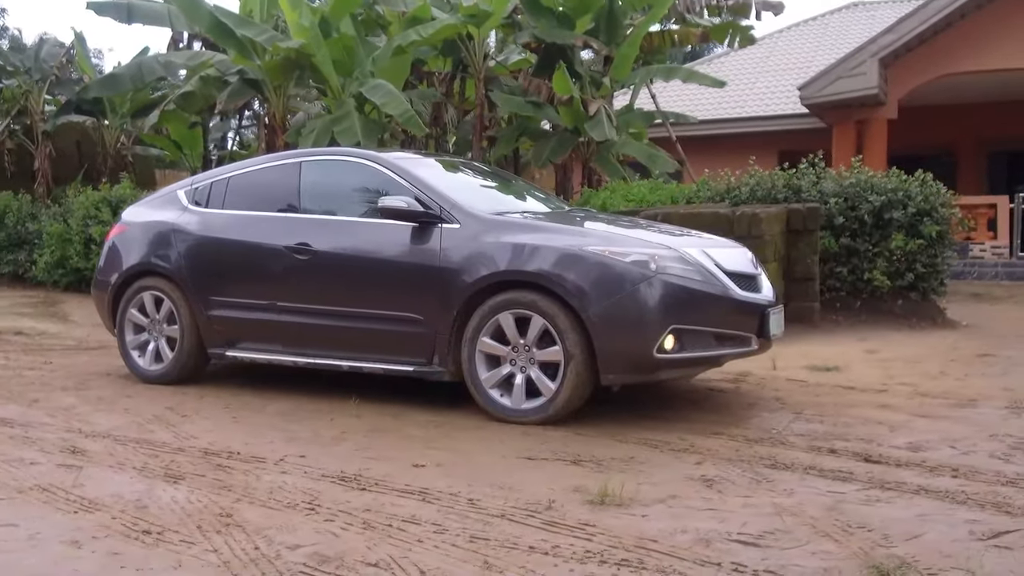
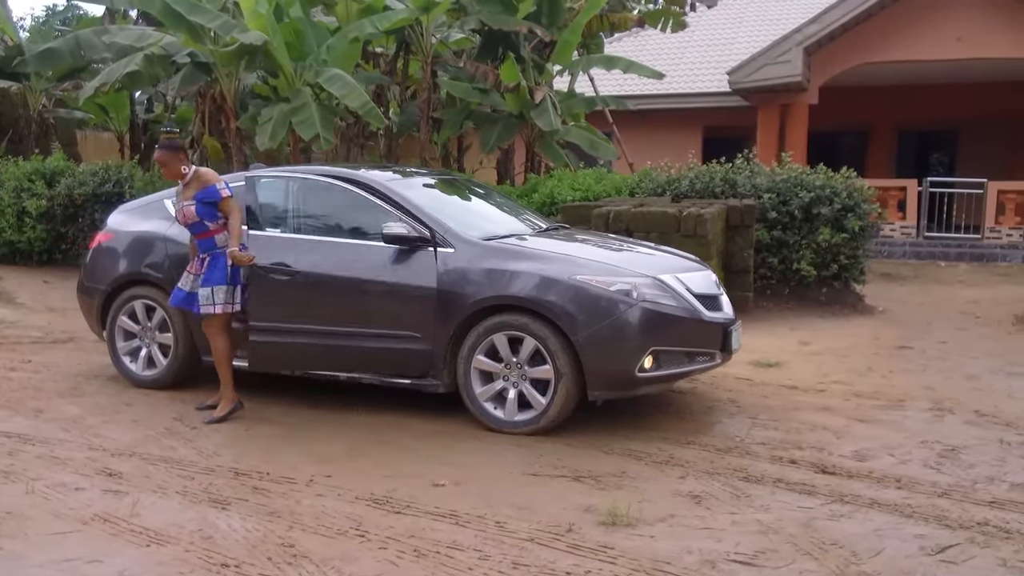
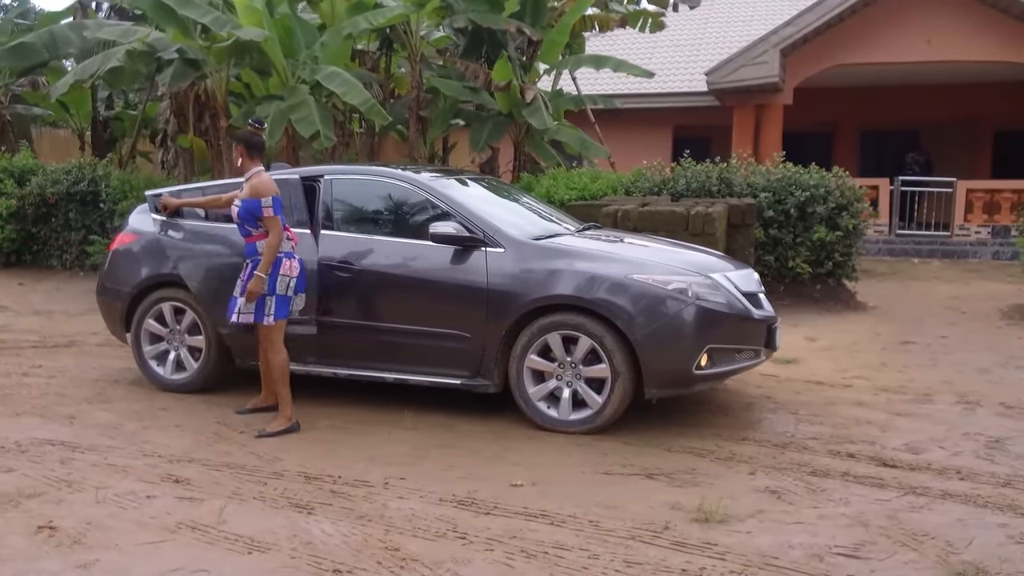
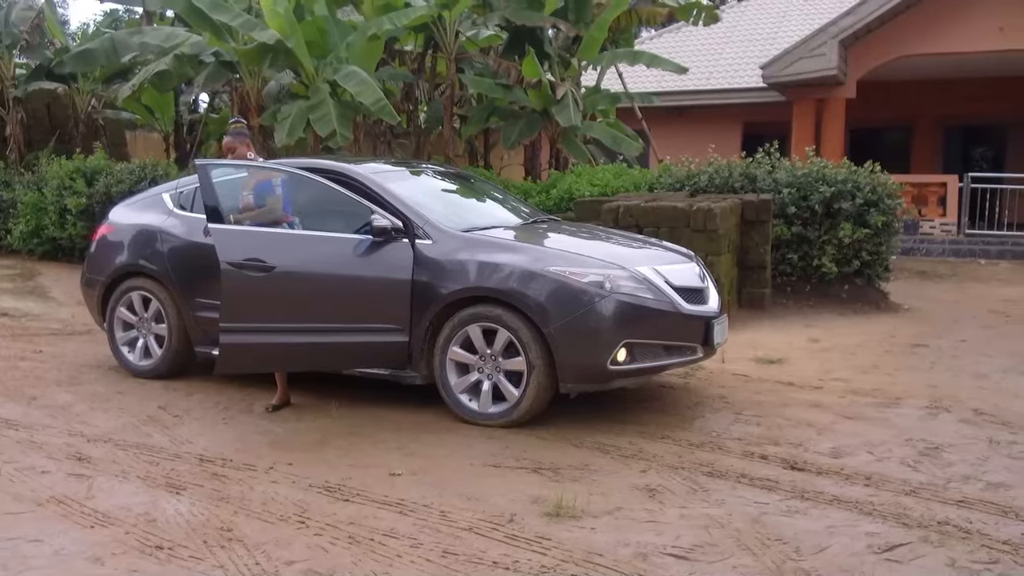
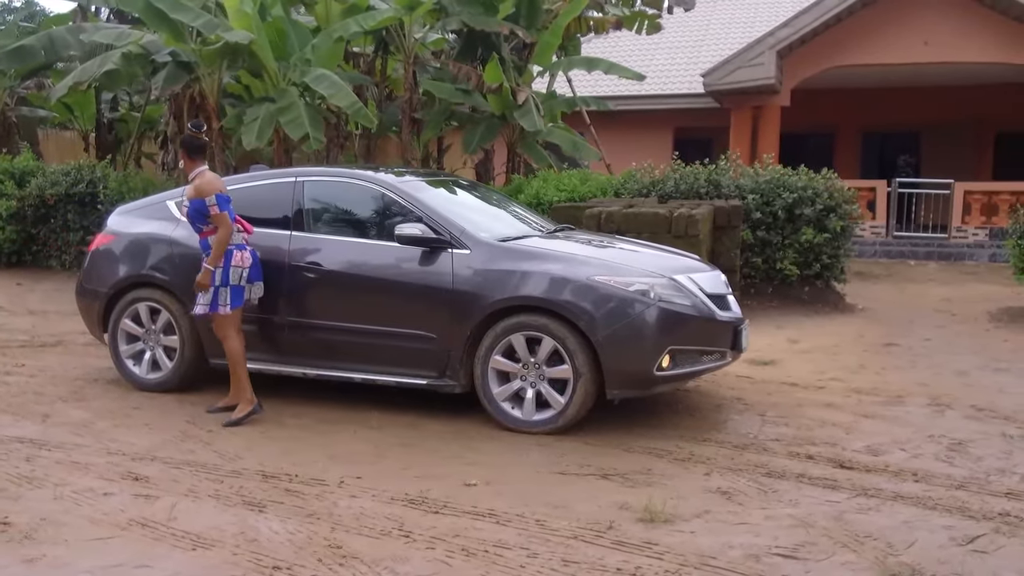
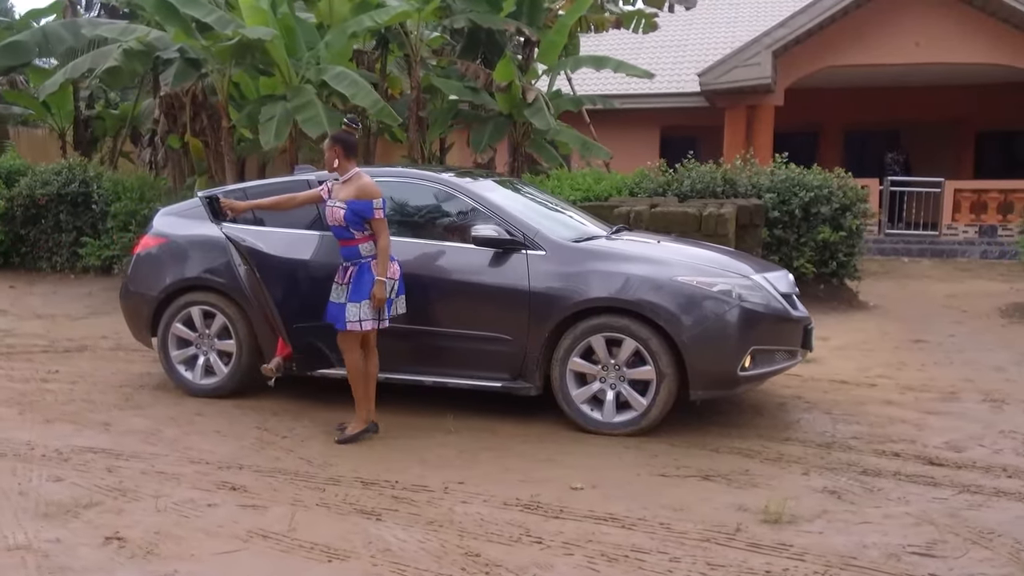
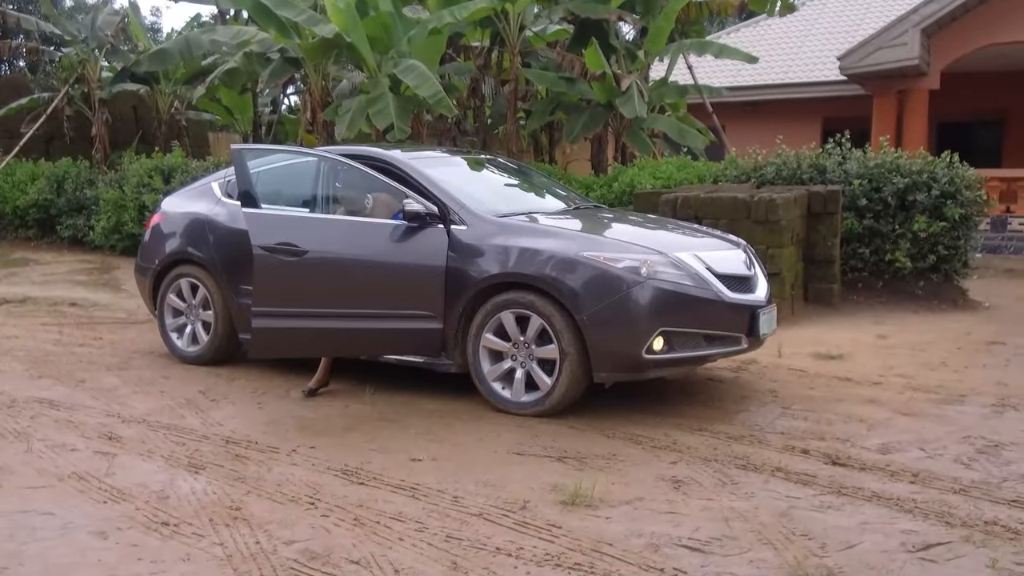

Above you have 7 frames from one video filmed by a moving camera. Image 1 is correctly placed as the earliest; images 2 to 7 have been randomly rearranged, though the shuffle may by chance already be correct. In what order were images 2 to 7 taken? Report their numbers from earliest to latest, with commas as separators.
7, 4, 2, 5, 3, 6
